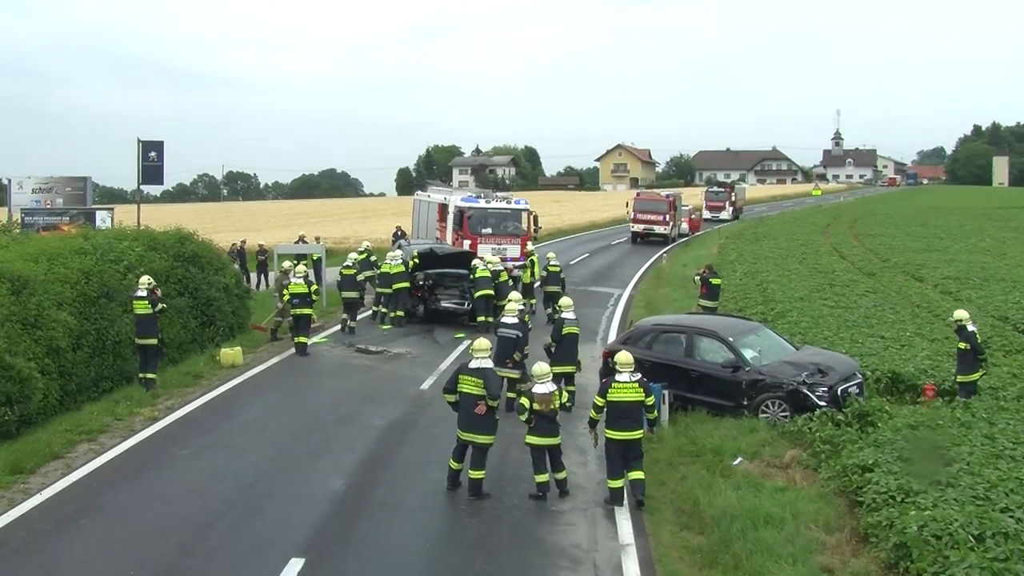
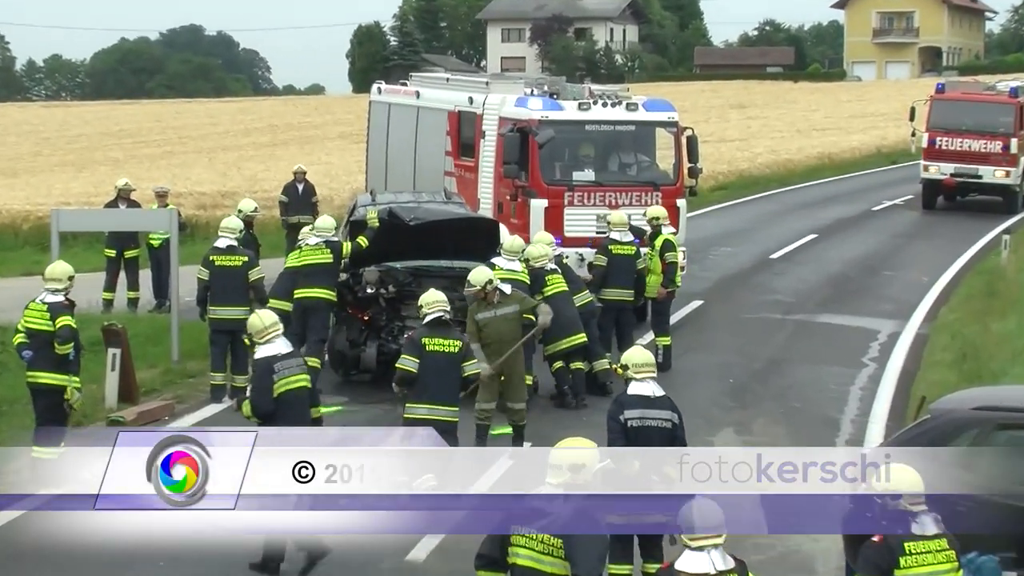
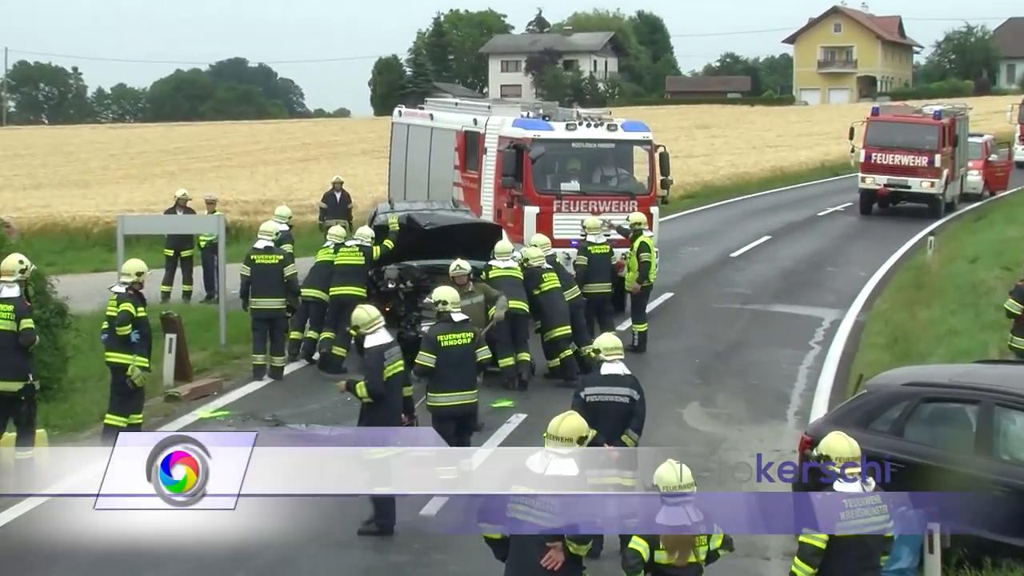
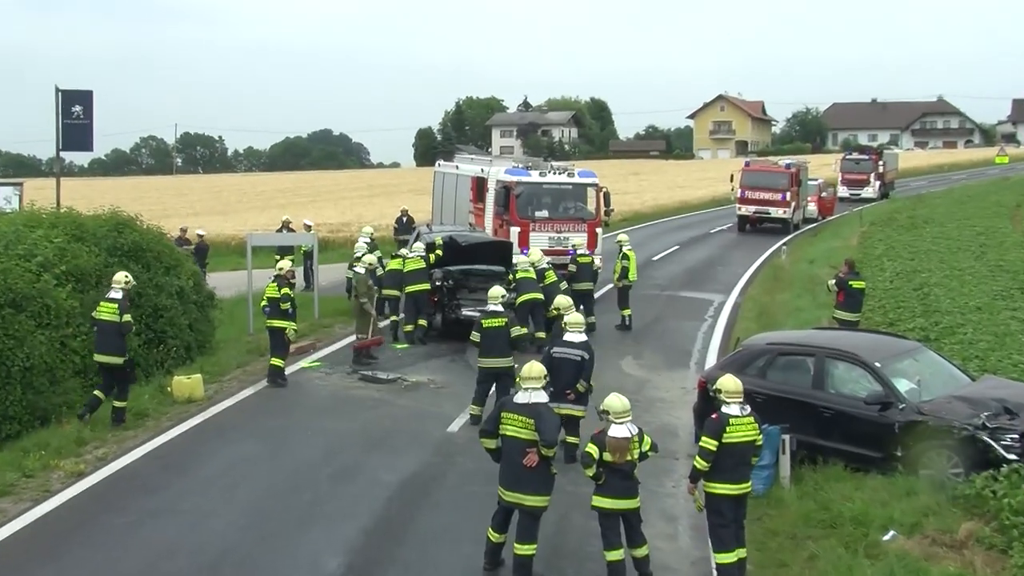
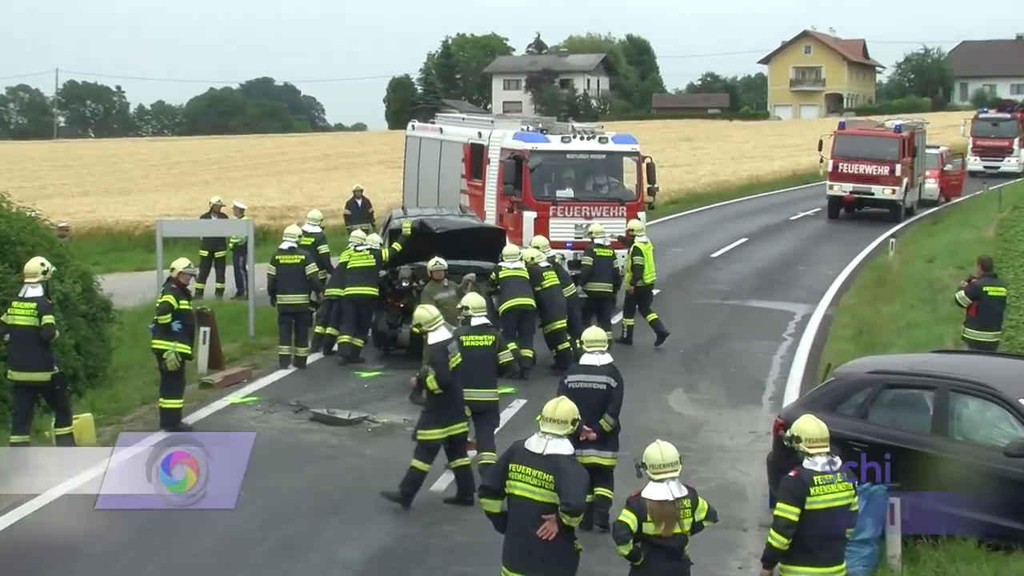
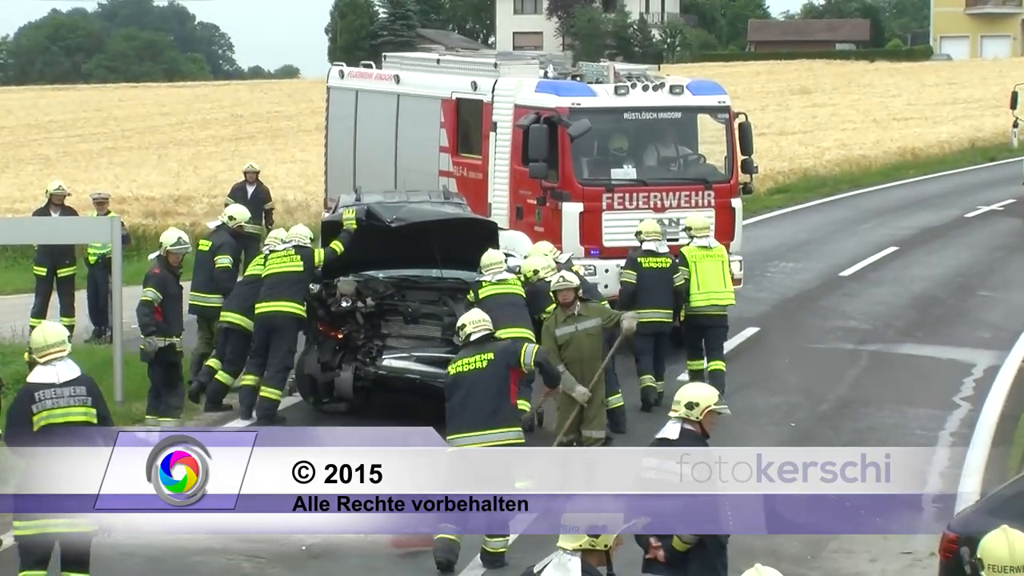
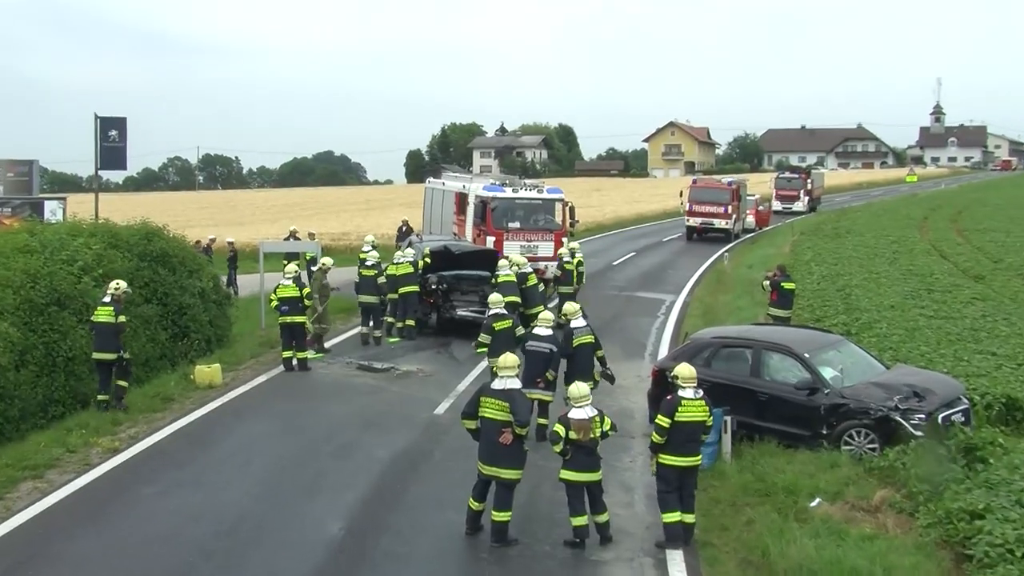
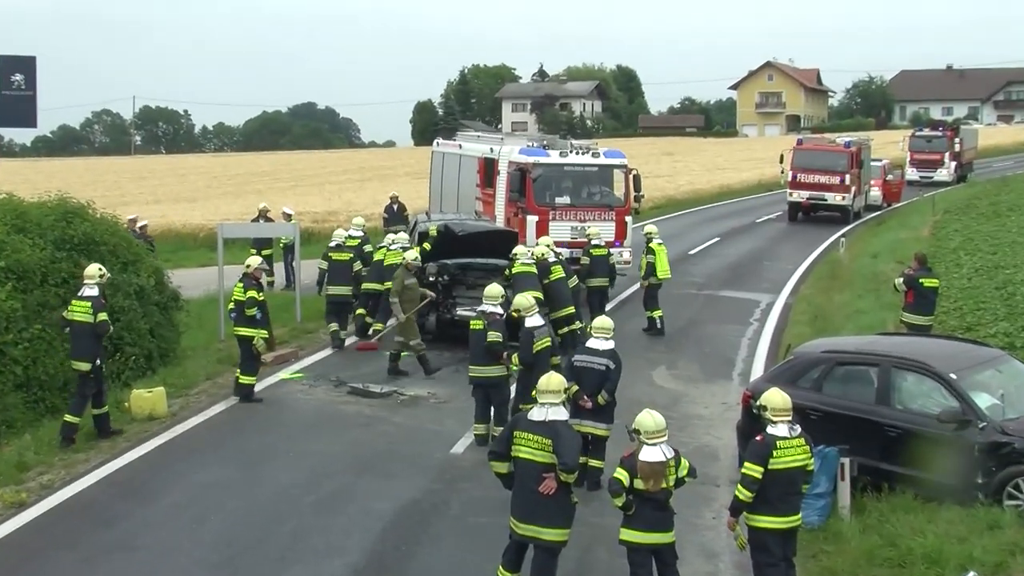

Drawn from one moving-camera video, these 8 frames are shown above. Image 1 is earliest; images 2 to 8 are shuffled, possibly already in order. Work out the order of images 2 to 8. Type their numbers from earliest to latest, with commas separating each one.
7, 4, 8, 5, 3, 2, 6
